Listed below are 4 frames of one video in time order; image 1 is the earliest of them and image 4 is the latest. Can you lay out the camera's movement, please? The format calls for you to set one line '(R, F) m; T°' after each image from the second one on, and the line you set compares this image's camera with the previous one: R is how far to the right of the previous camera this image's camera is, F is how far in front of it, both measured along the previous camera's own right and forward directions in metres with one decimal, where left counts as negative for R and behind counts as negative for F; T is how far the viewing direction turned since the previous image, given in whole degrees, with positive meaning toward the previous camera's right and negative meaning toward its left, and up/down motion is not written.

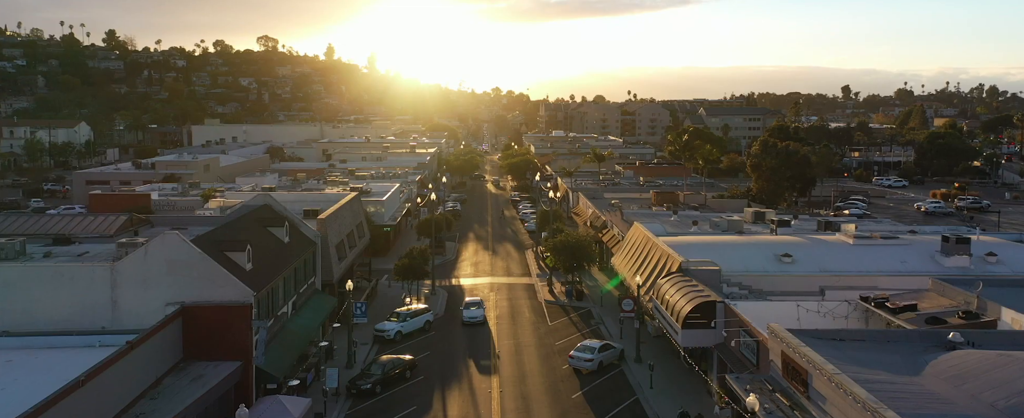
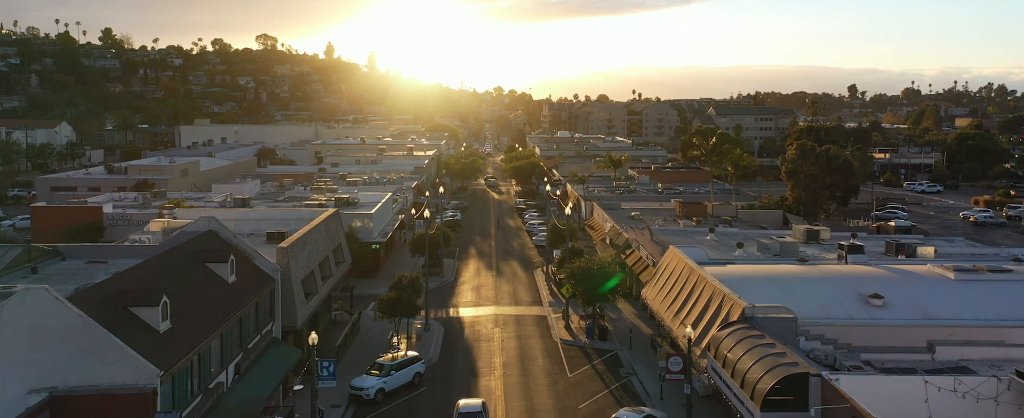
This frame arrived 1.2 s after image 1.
(-0.3, +5.8) m; 0°
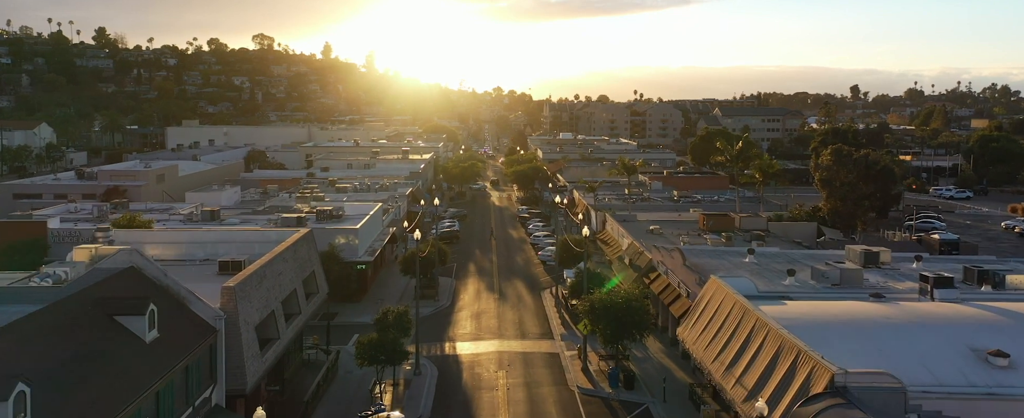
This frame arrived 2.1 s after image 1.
(-0.3, +4.8) m; 0°
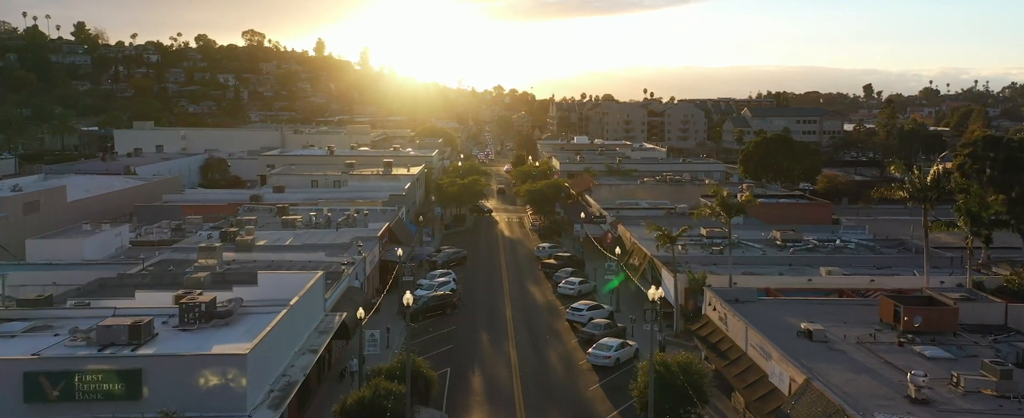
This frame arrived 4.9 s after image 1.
(-1.3, +18.0) m; 0°
